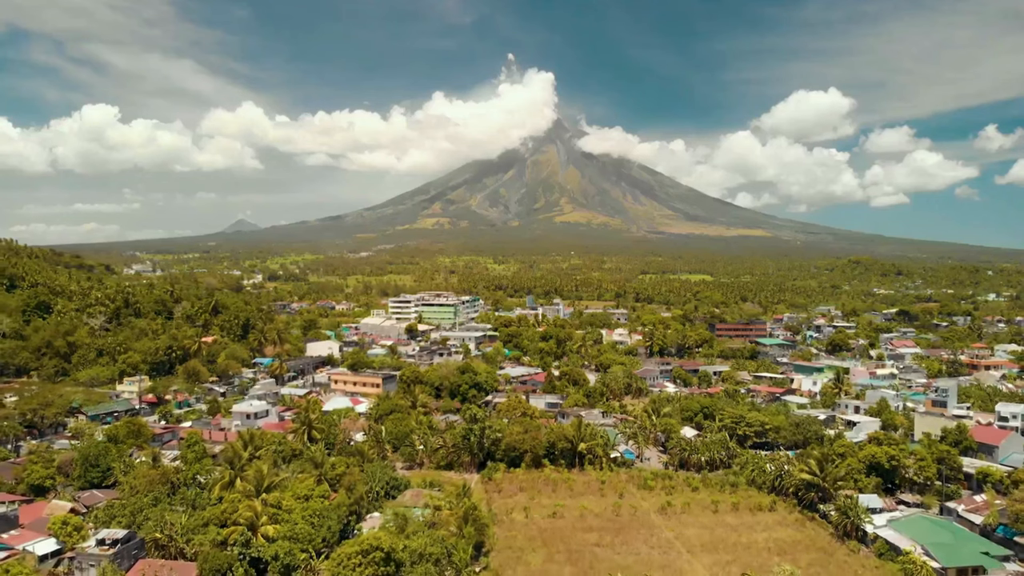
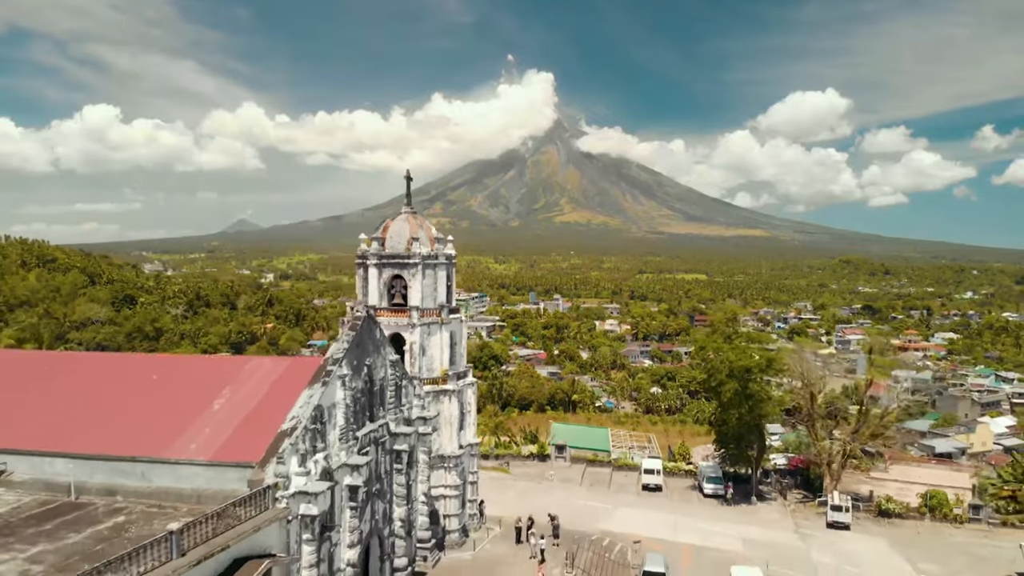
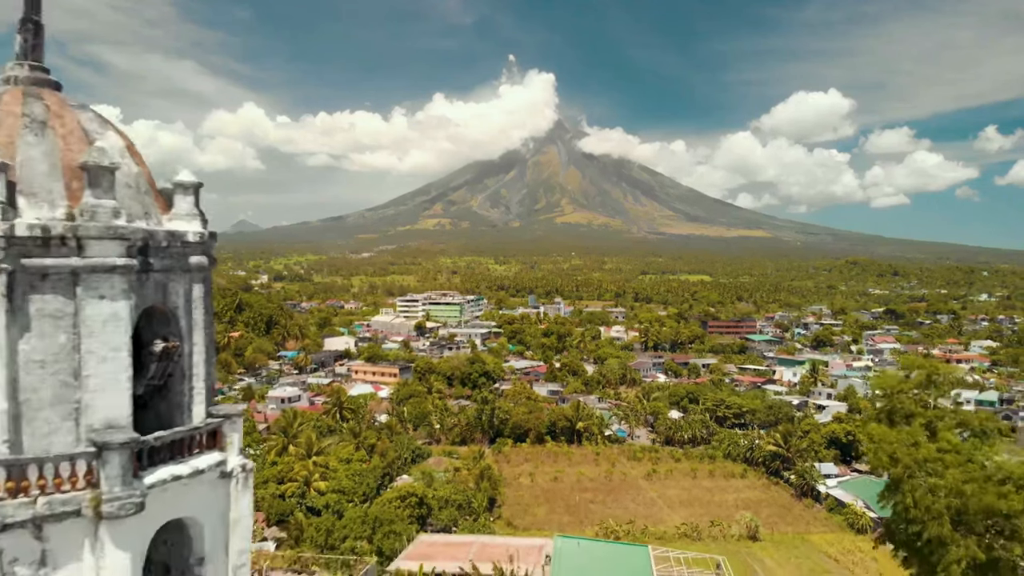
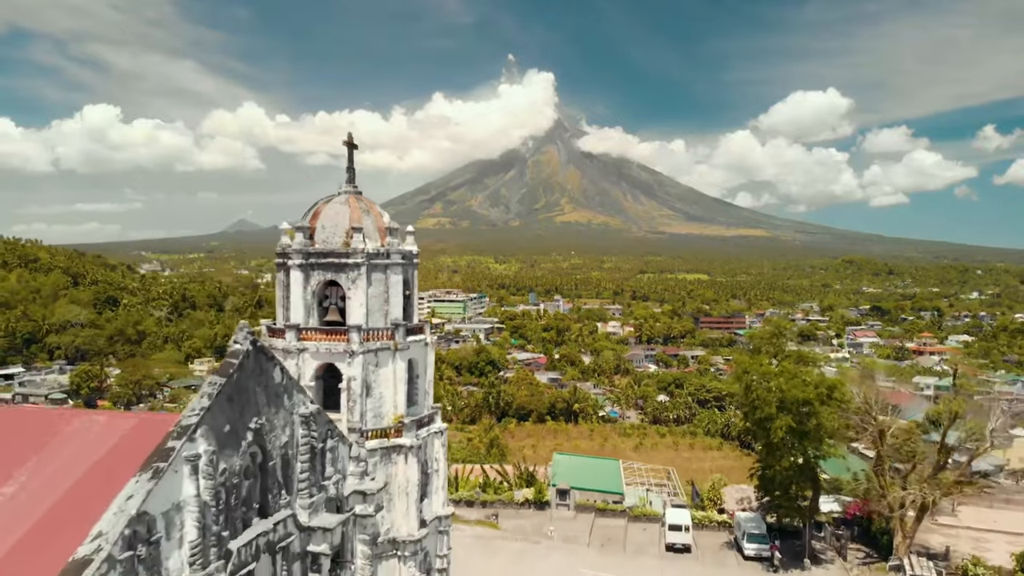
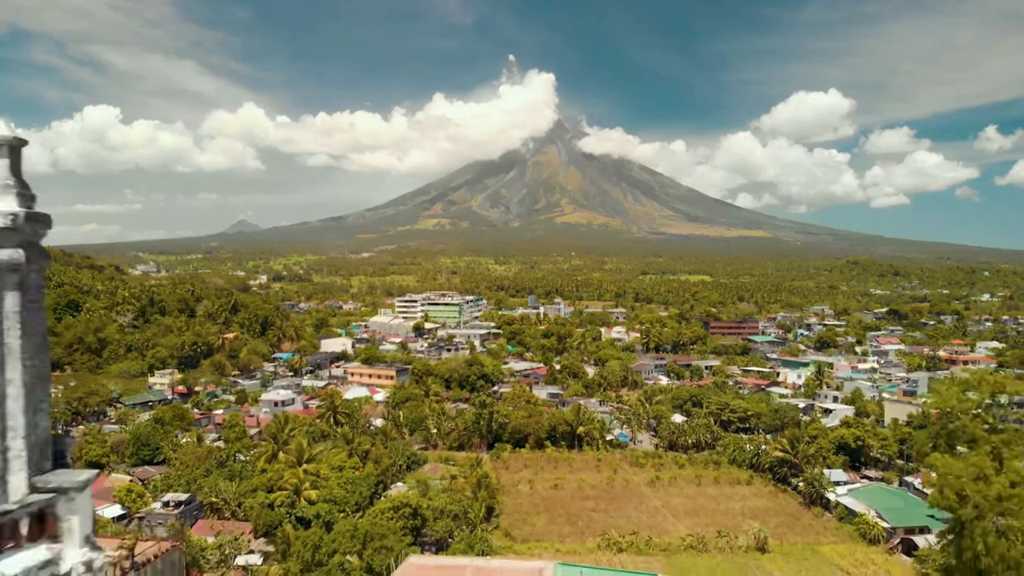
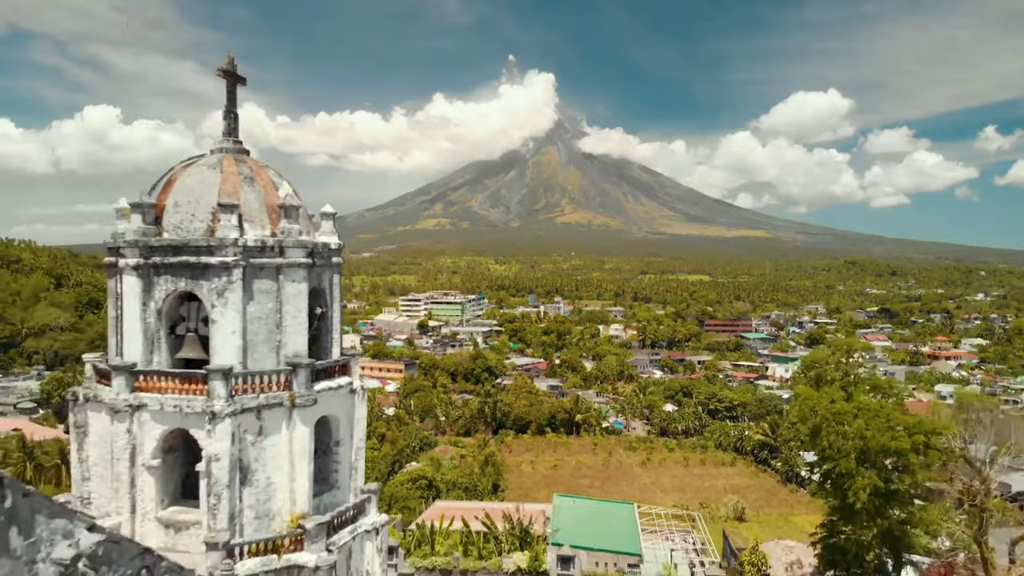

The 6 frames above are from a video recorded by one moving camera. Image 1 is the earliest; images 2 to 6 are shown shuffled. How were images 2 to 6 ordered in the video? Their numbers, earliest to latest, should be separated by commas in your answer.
5, 3, 6, 4, 2
